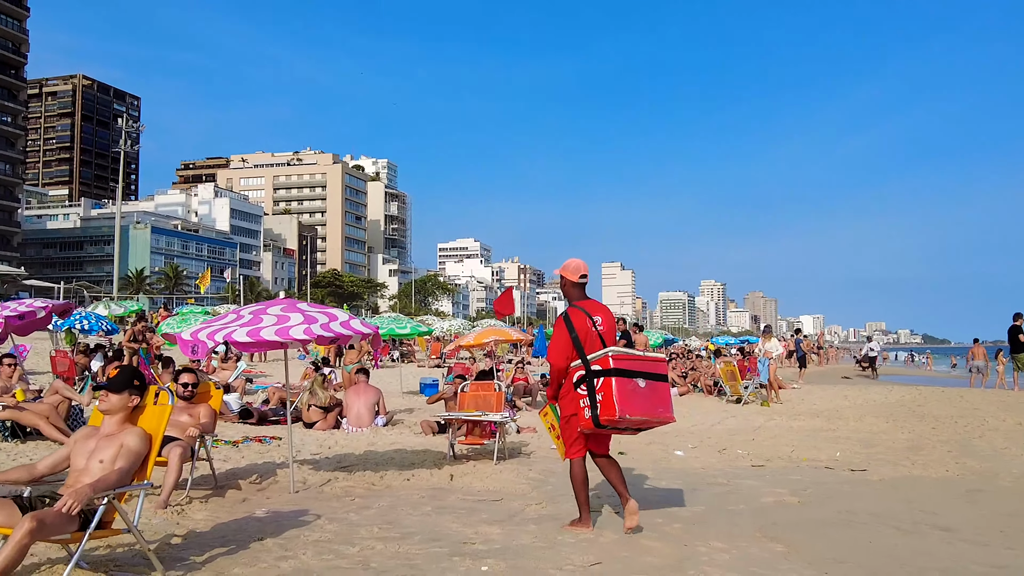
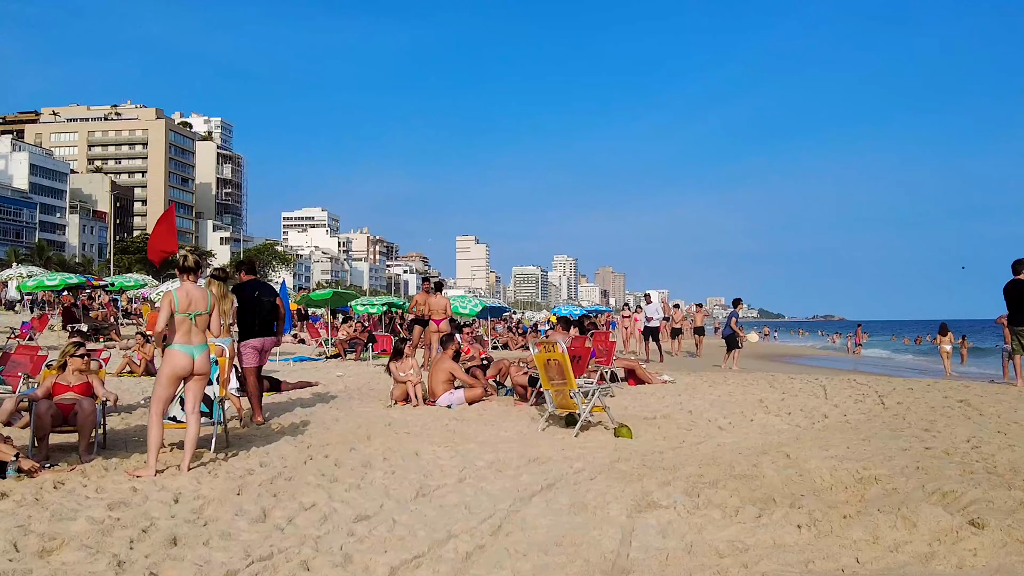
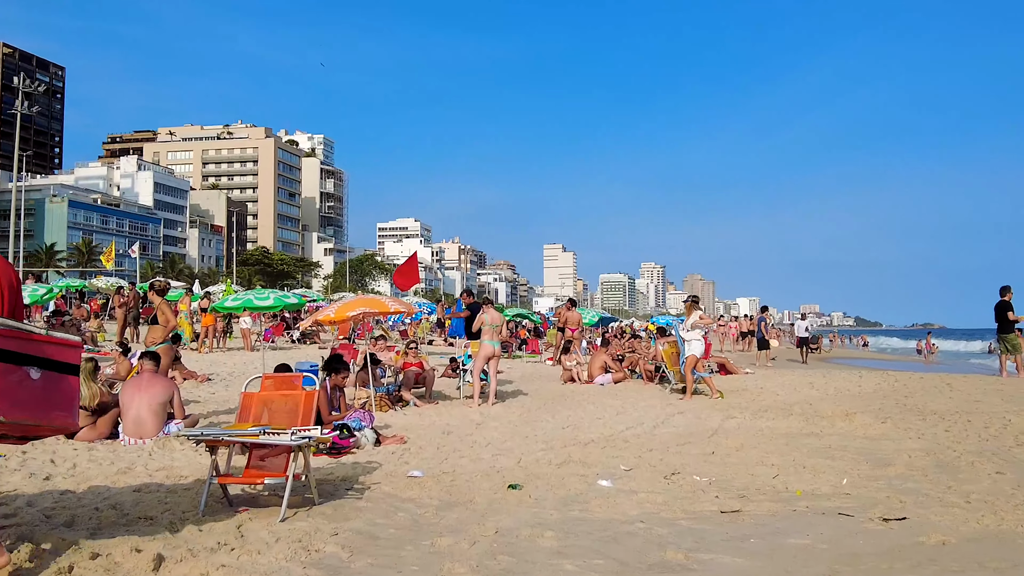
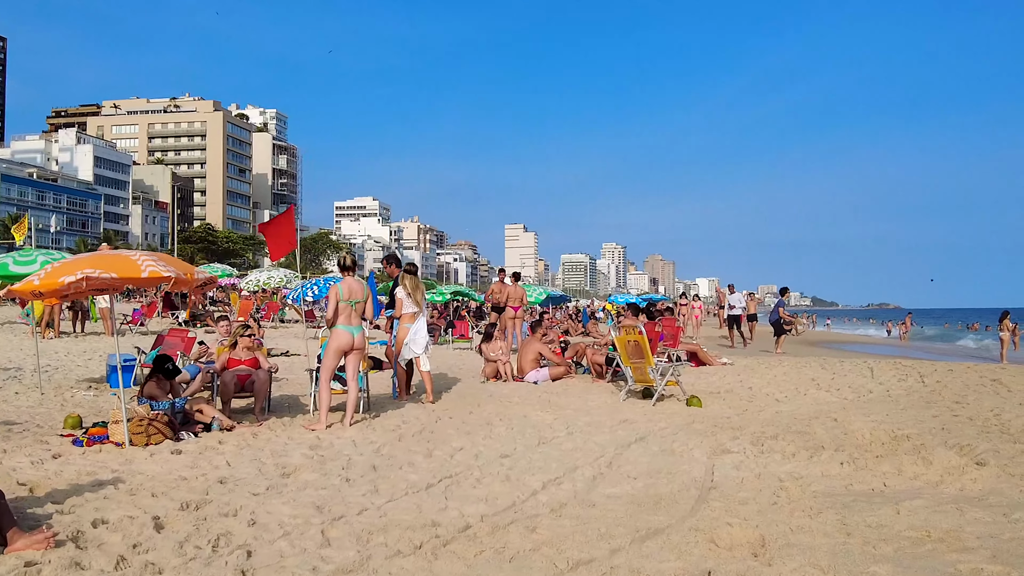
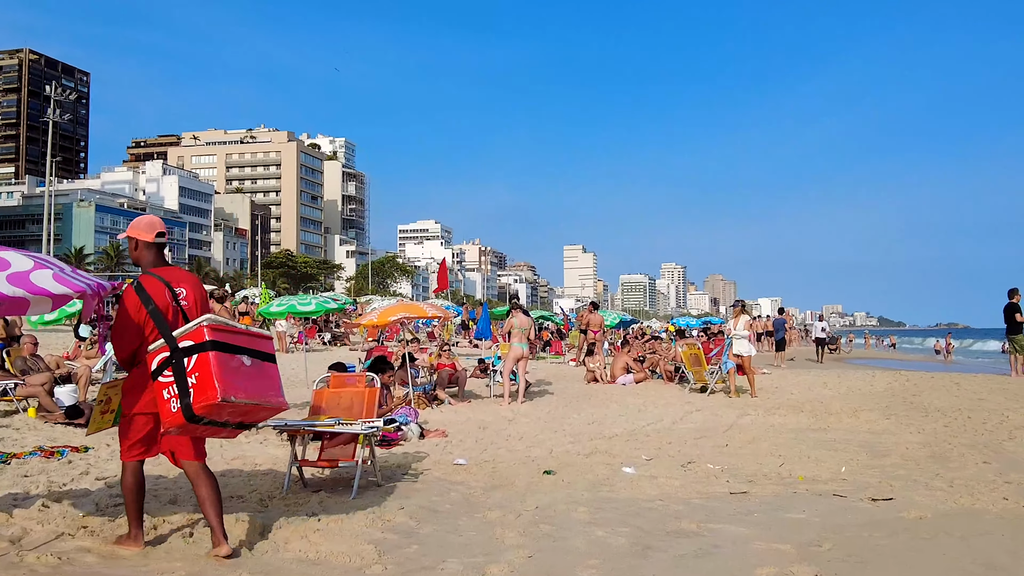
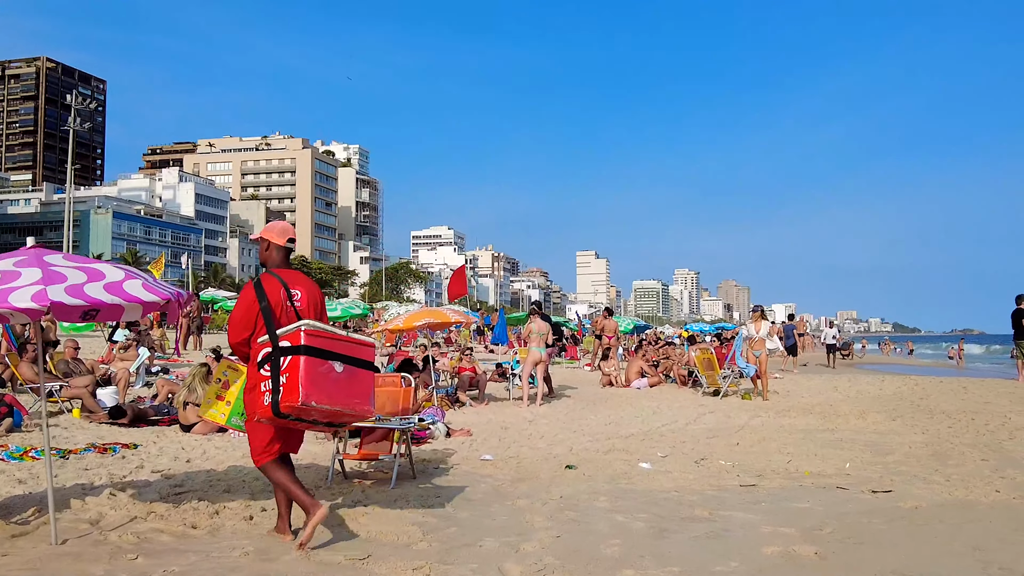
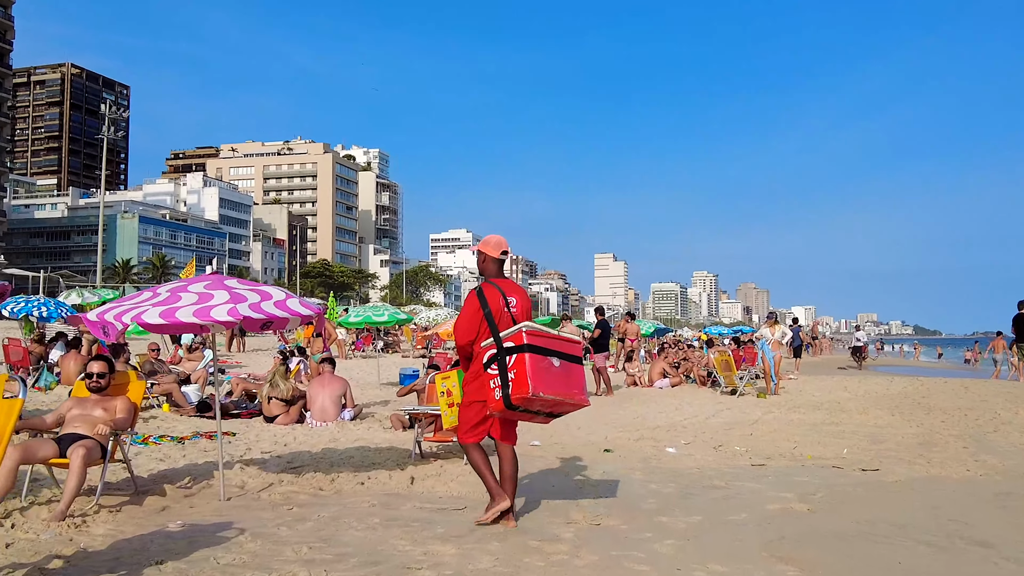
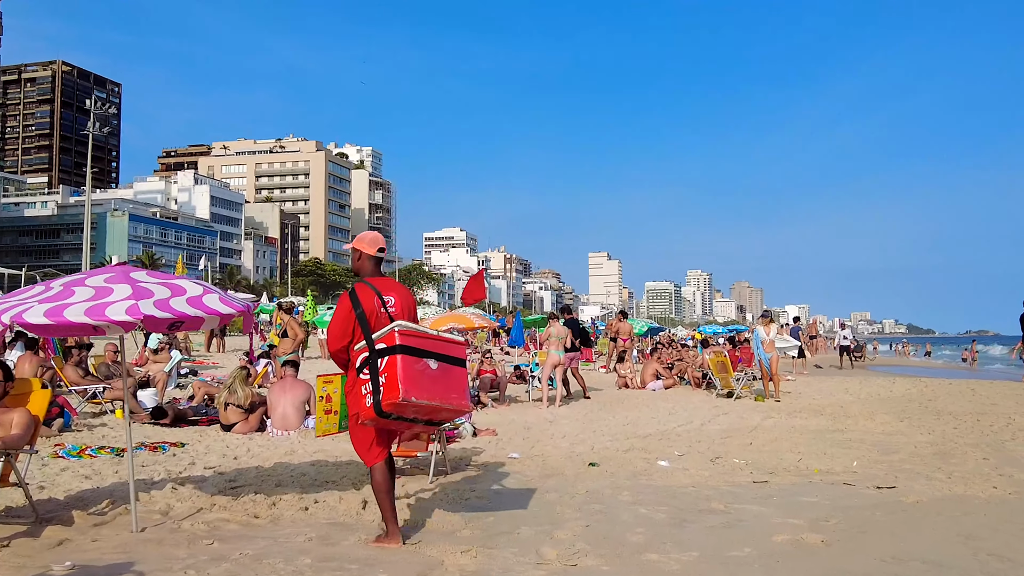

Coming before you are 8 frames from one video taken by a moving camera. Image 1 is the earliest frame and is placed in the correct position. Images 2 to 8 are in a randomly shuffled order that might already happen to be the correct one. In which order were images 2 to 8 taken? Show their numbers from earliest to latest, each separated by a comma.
7, 8, 6, 5, 3, 4, 2
